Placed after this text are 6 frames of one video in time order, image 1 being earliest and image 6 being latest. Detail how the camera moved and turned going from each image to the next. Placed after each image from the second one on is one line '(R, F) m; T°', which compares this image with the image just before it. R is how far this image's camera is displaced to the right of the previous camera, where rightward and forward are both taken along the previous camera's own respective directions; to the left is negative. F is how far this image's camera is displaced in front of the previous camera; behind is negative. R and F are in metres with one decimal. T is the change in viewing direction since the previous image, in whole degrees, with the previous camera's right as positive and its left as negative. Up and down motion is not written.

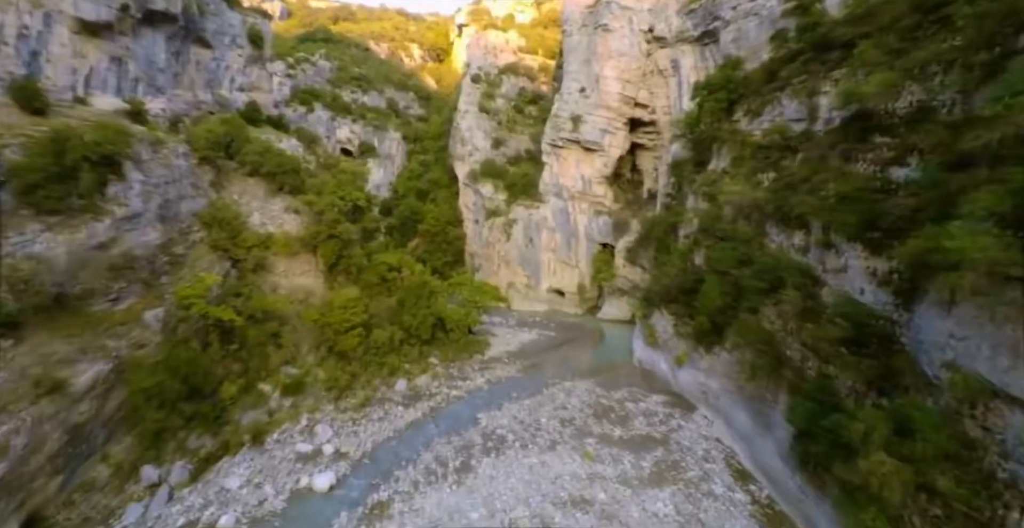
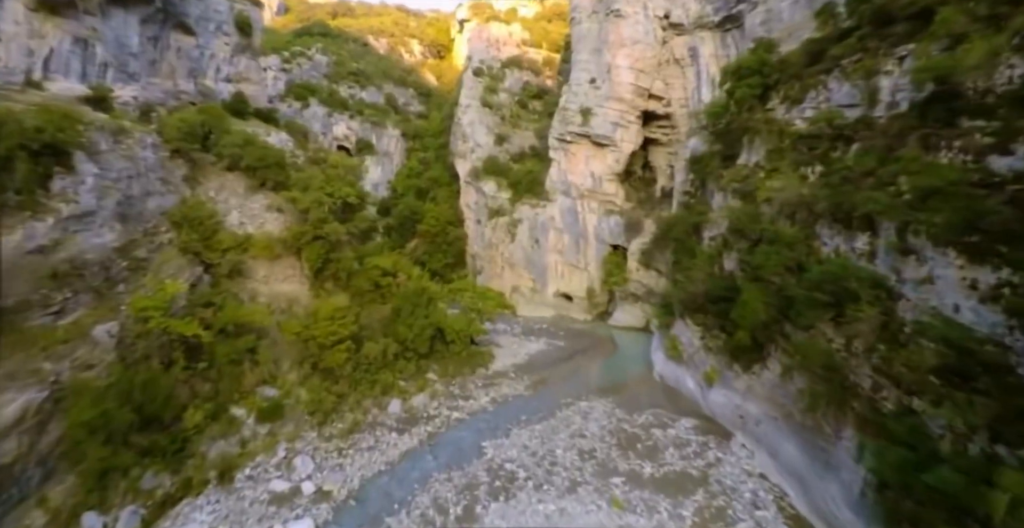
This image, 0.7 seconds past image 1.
(-0.2, +1.7) m; 0°
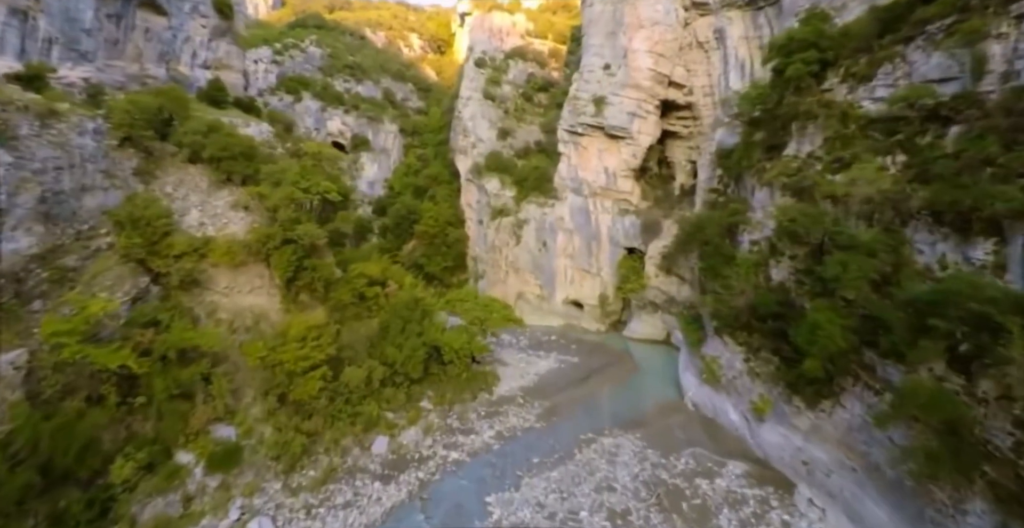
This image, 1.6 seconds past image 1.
(-0.2, +2.2) m; 0°
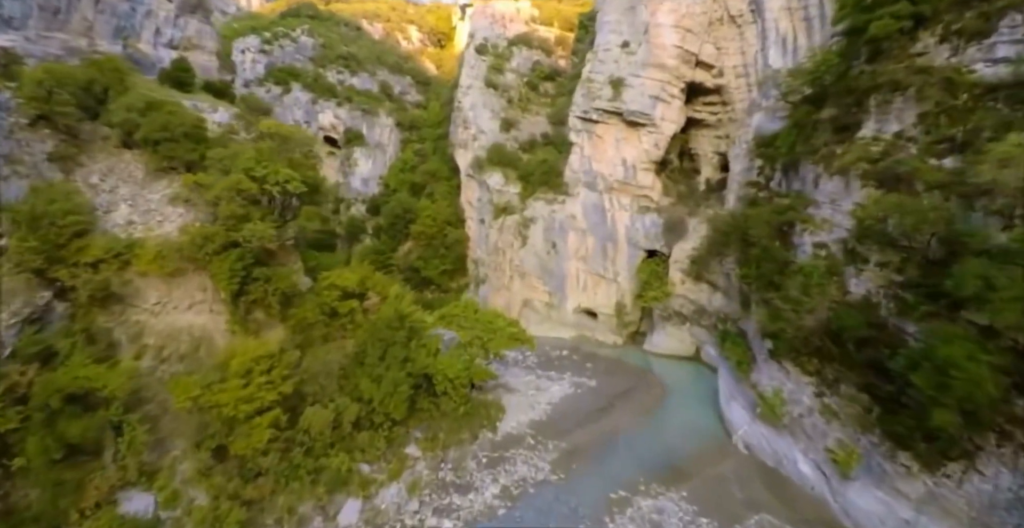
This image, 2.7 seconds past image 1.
(-0.2, +2.5) m; 0°
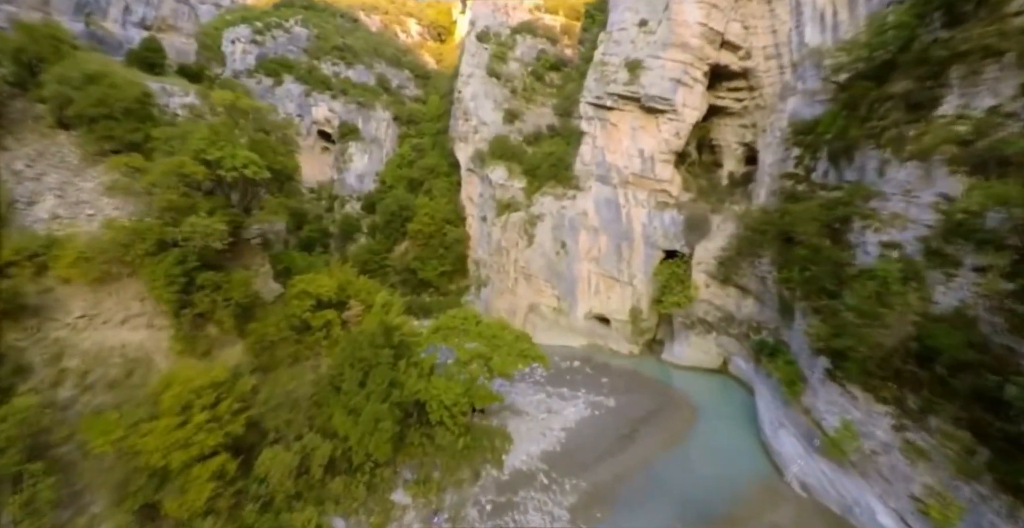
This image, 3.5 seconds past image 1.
(-0.2, +1.7) m; 0°
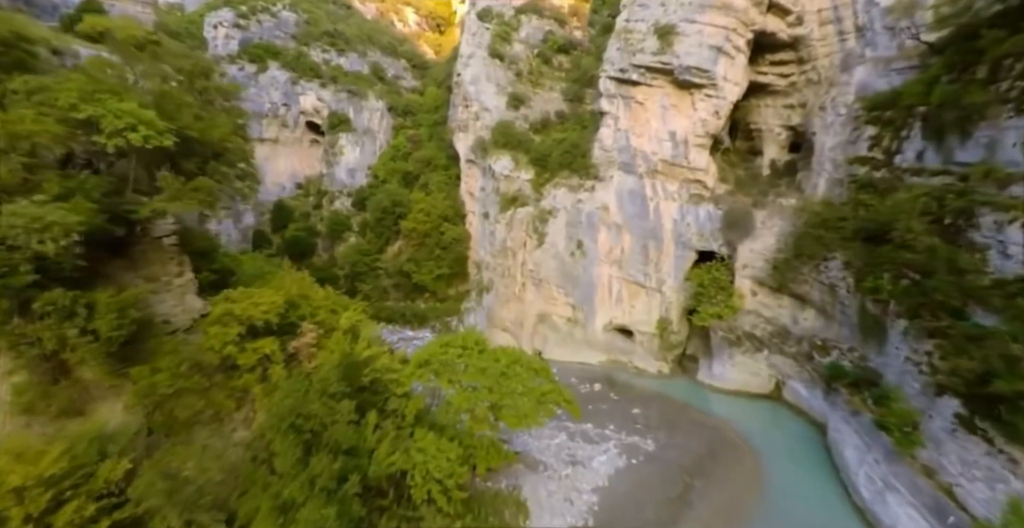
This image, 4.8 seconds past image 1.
(-0.2, +2.5) m; 0°
